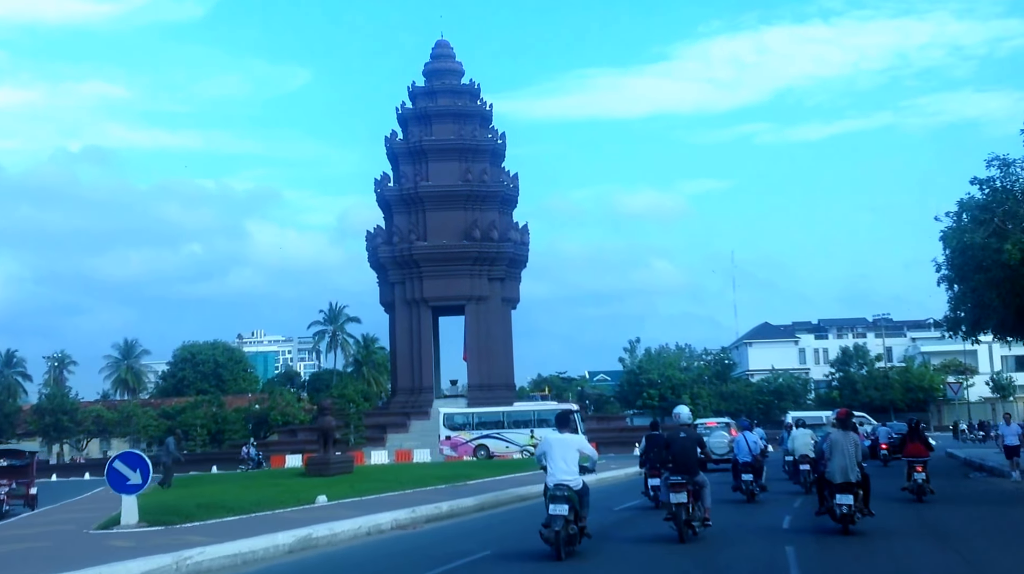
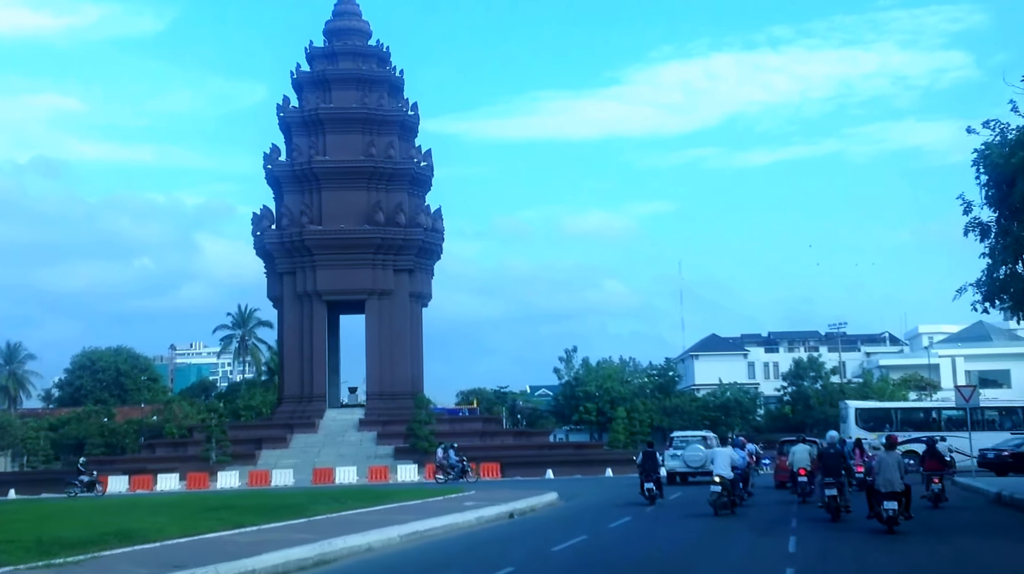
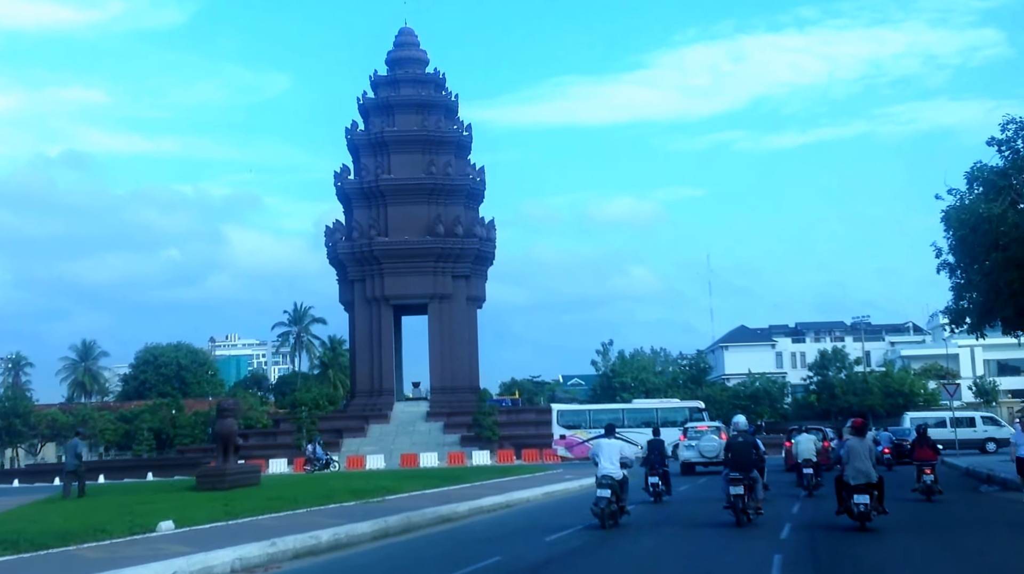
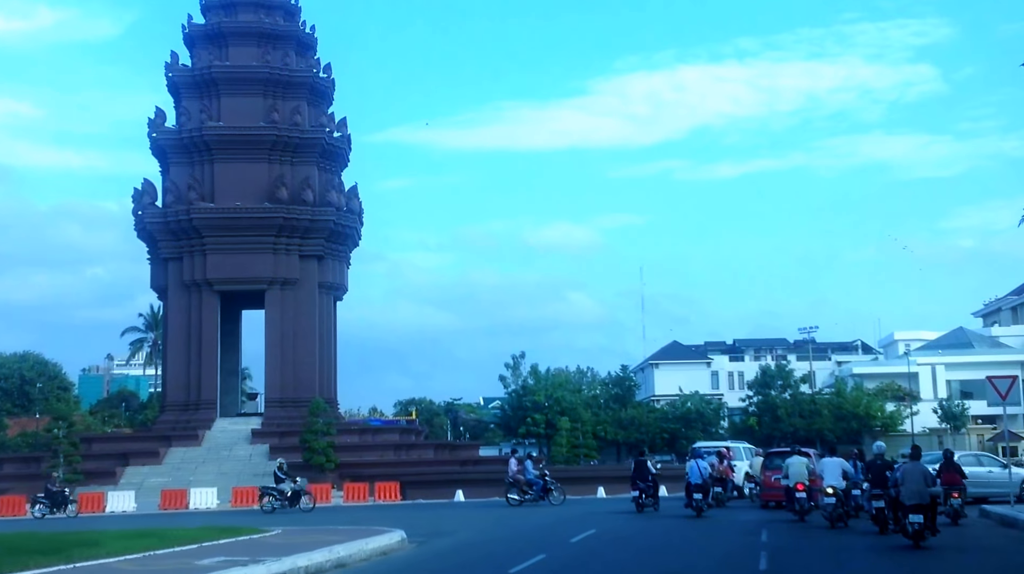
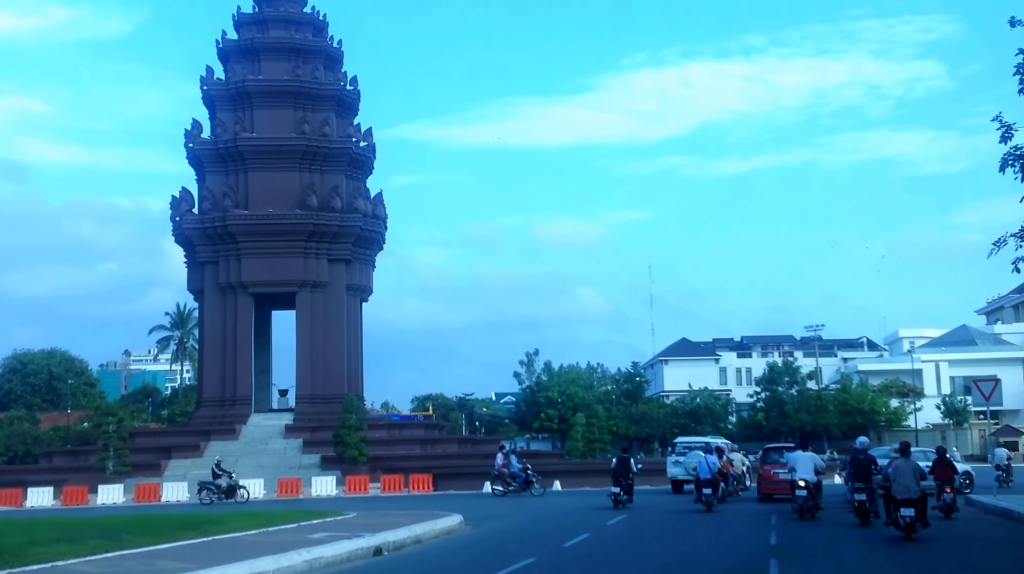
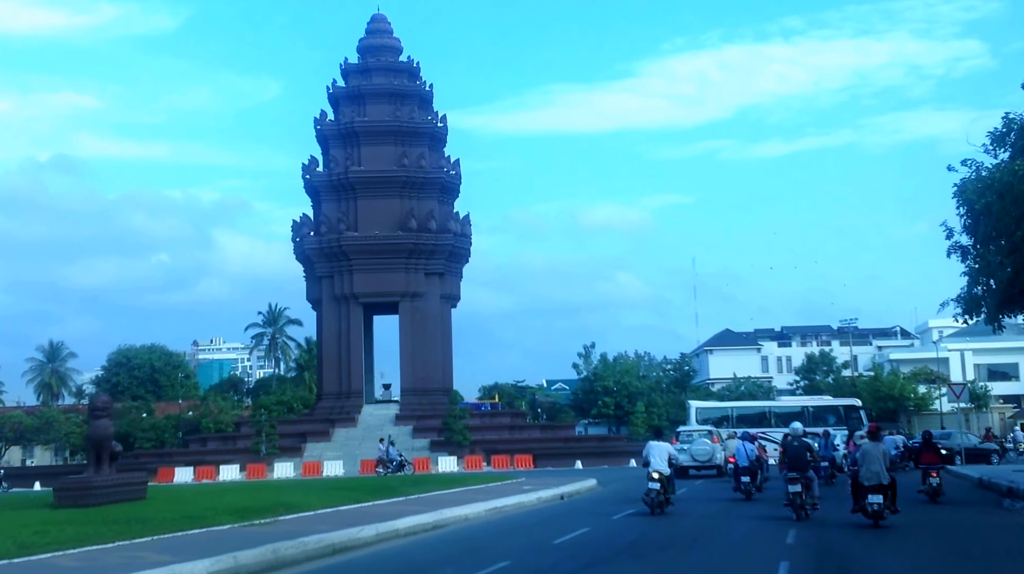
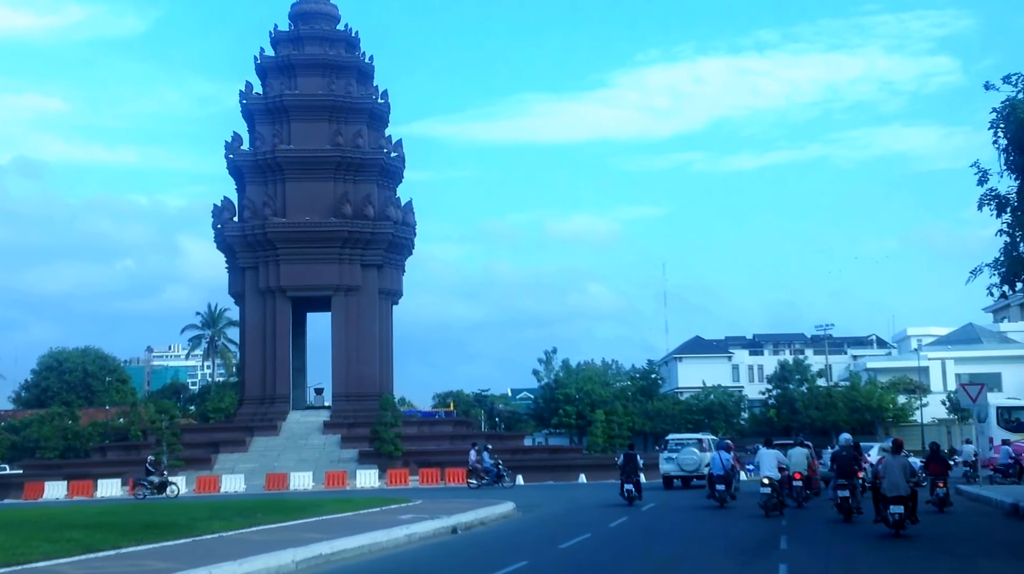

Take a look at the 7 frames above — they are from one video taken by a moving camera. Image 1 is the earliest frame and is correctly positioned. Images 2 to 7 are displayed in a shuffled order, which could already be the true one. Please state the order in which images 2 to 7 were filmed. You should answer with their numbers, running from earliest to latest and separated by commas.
3, 6, 2, 7, 5, 4
